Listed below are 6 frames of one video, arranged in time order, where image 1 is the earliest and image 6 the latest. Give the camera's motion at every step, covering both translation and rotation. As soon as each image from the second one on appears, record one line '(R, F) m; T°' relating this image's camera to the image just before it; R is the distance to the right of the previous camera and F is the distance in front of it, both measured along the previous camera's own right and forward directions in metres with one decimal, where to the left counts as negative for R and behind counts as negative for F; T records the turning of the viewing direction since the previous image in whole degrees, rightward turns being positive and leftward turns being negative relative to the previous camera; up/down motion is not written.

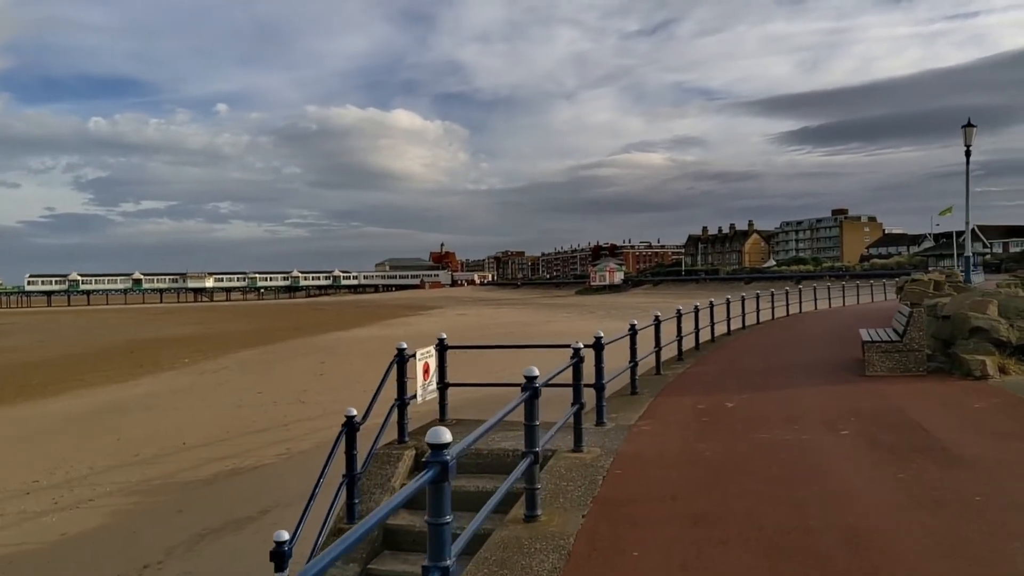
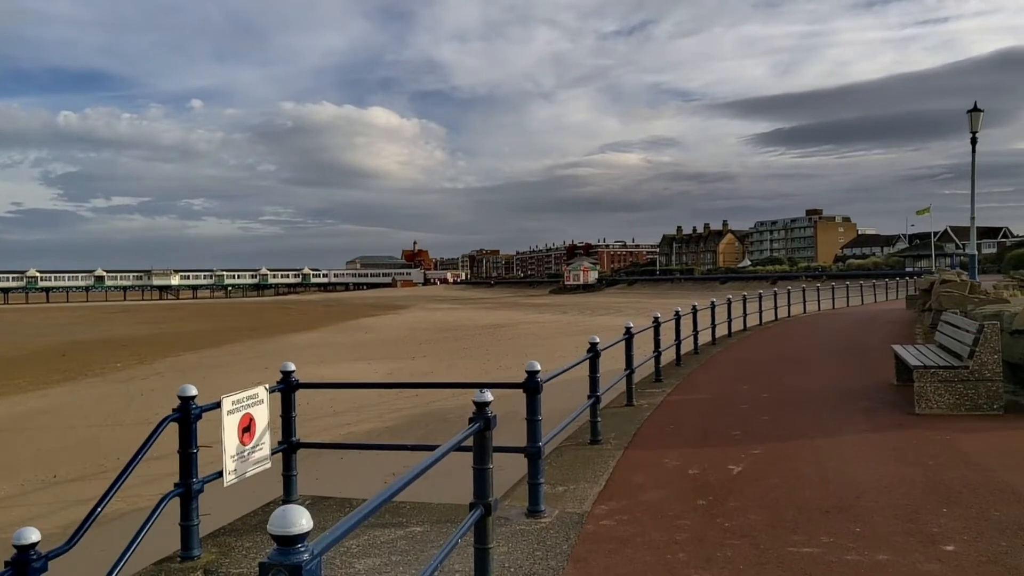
(+0.4, +2.1) m; +2°
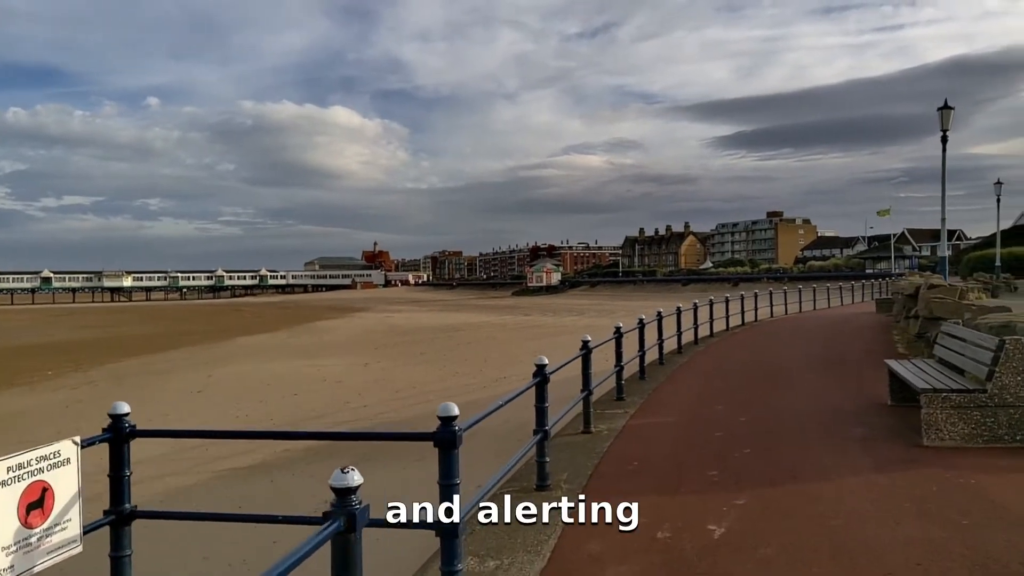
(+0.2, +0.9) m; +3°
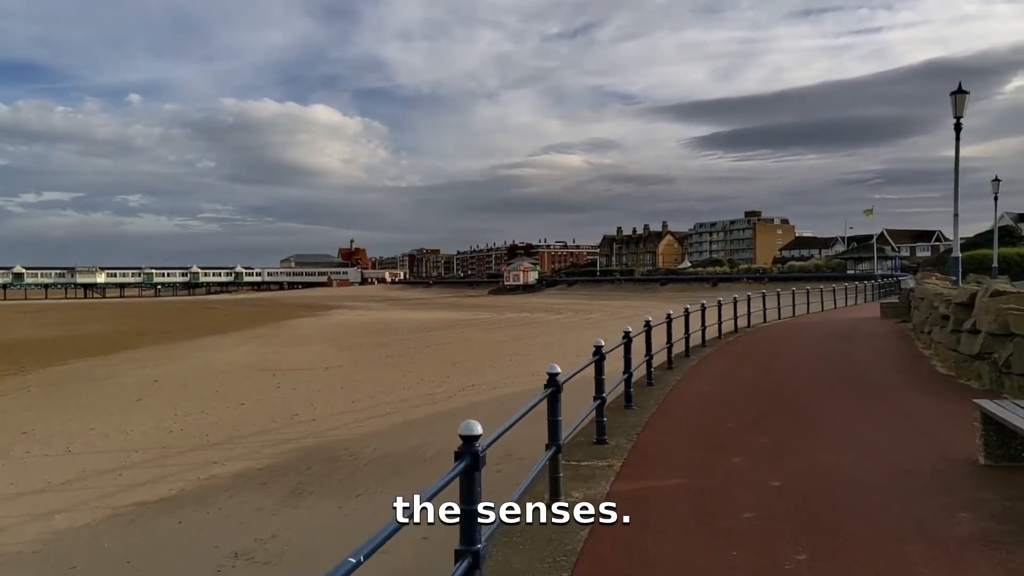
(+0.2, +1.7) m; +1°
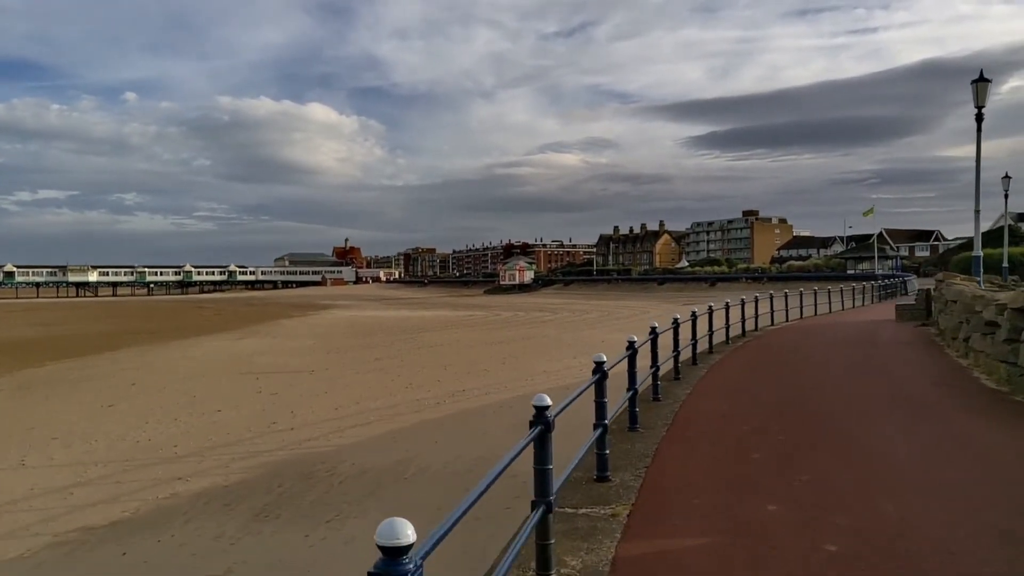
(+0.1, +0.9) m; 0°
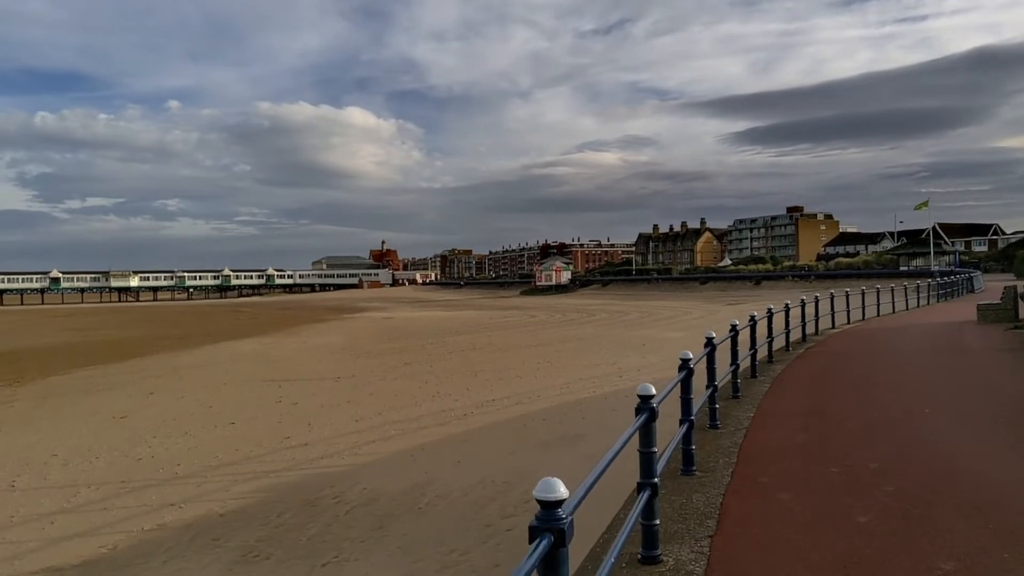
(+0.1, +1.3) m; -3°
